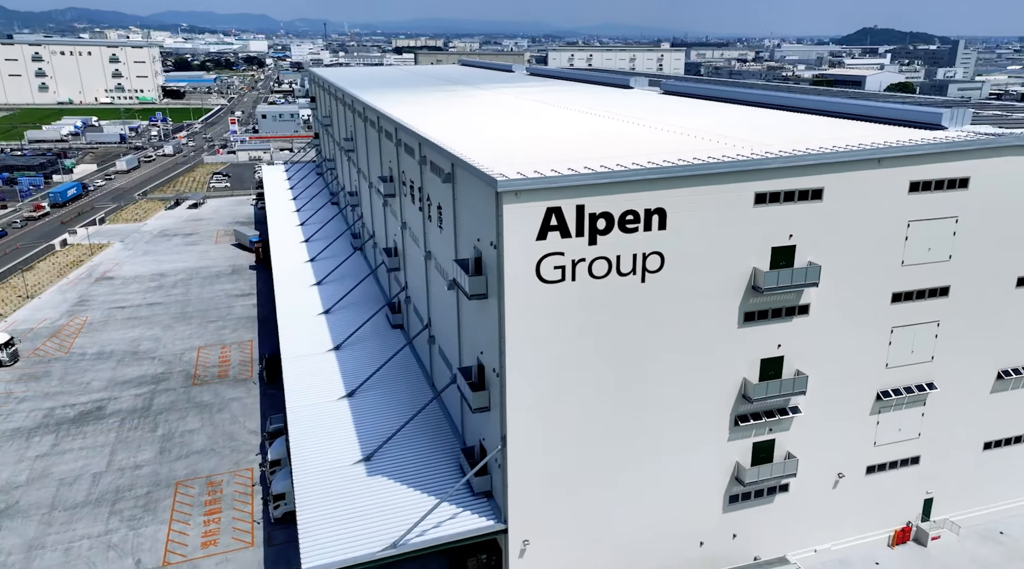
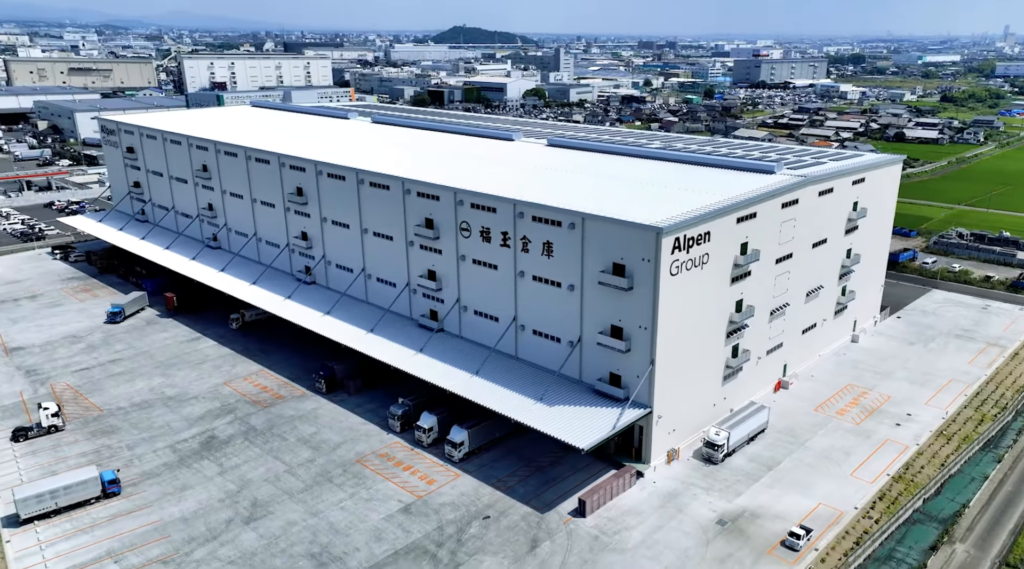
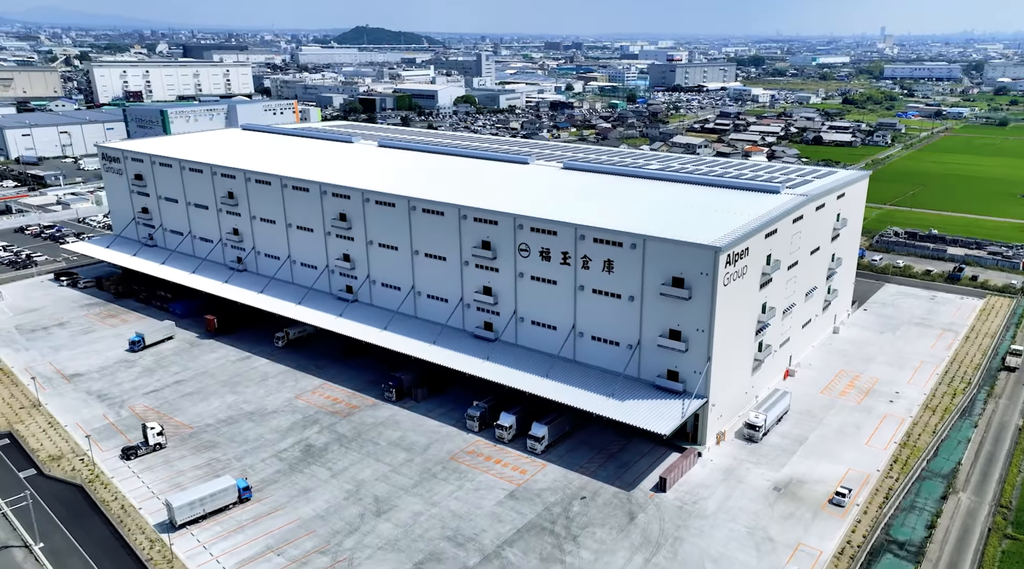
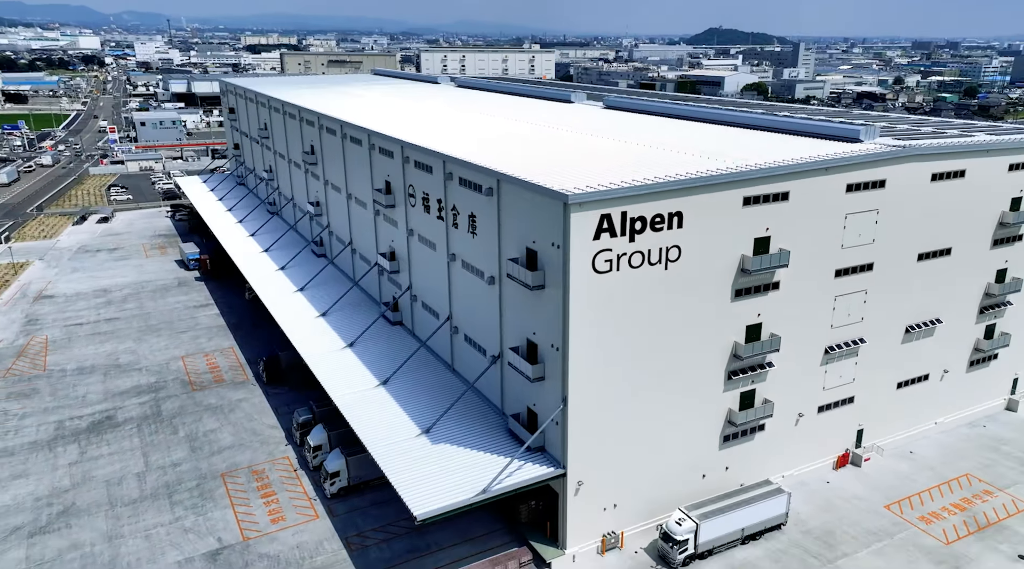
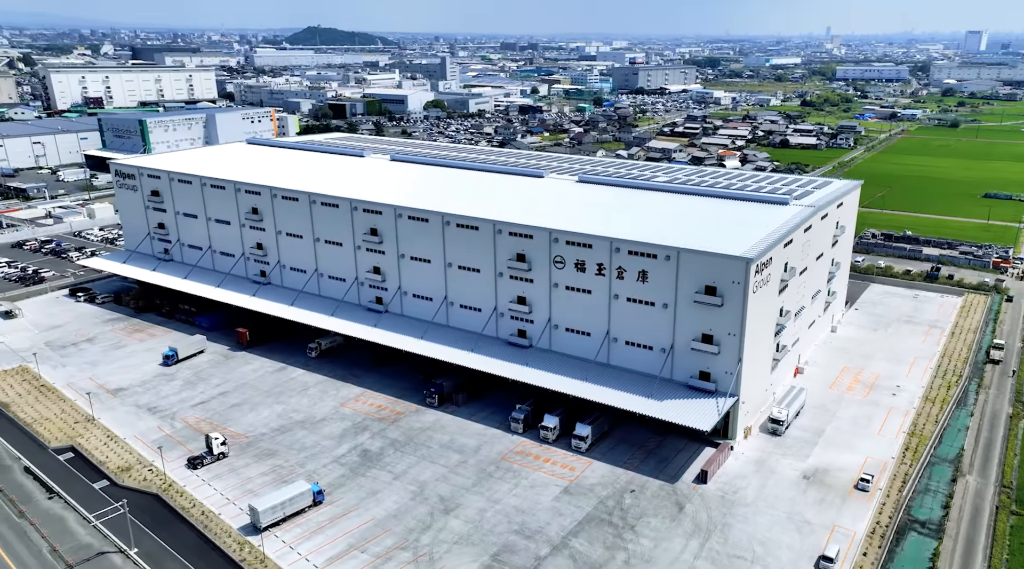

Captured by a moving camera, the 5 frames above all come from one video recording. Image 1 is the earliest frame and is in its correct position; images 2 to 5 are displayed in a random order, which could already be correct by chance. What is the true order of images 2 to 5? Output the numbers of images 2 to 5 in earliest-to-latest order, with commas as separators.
4, 2, 3, 5
